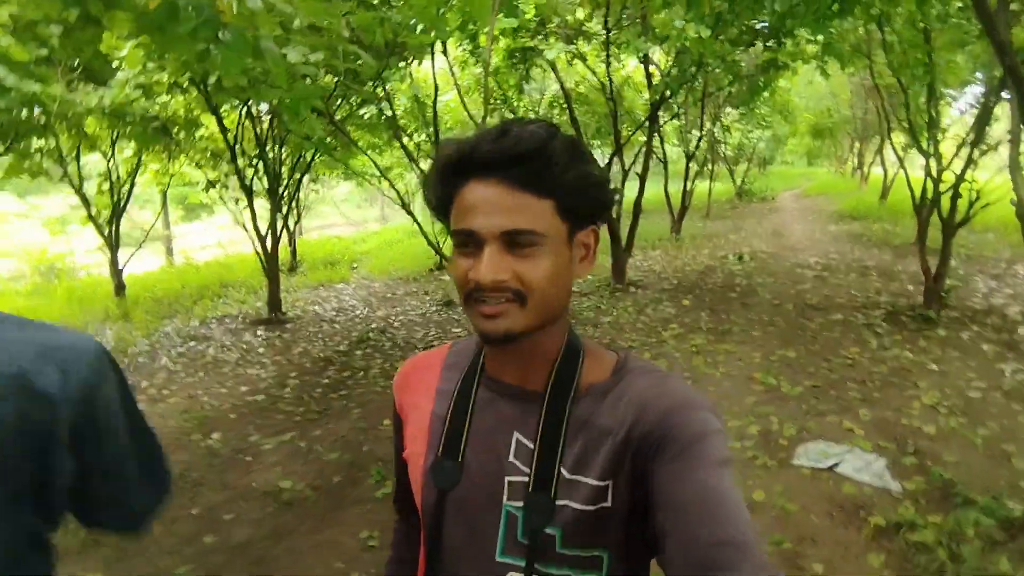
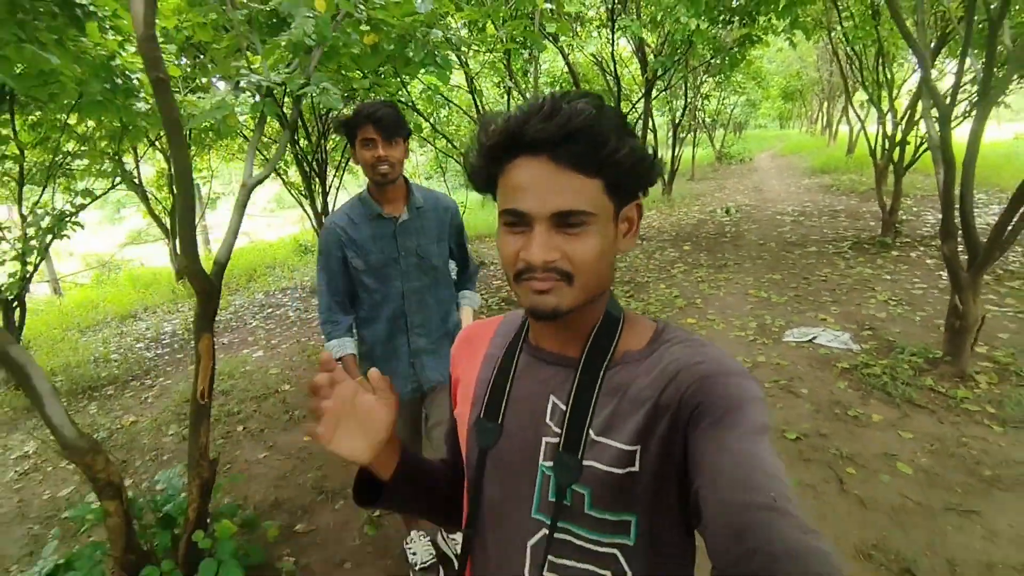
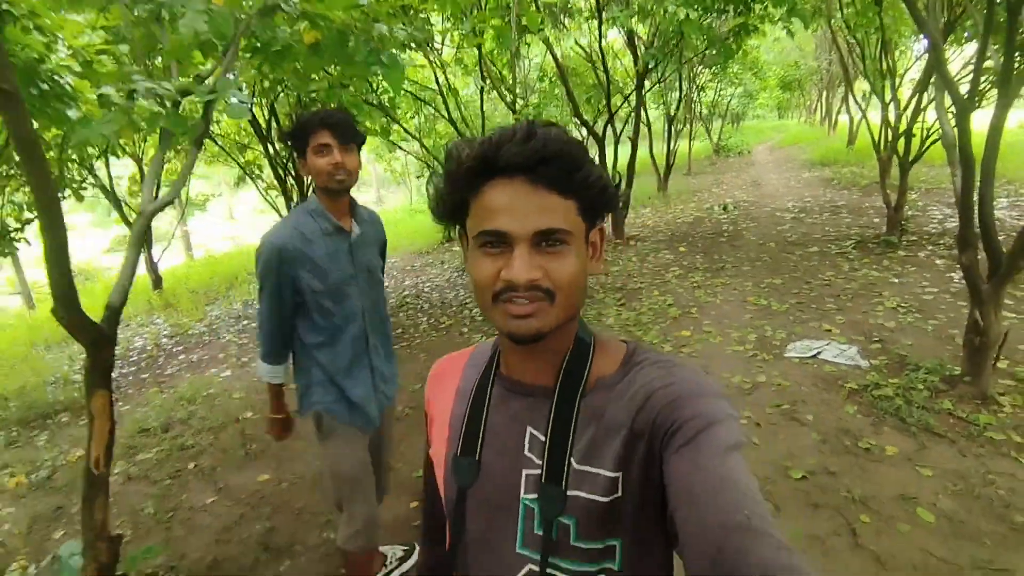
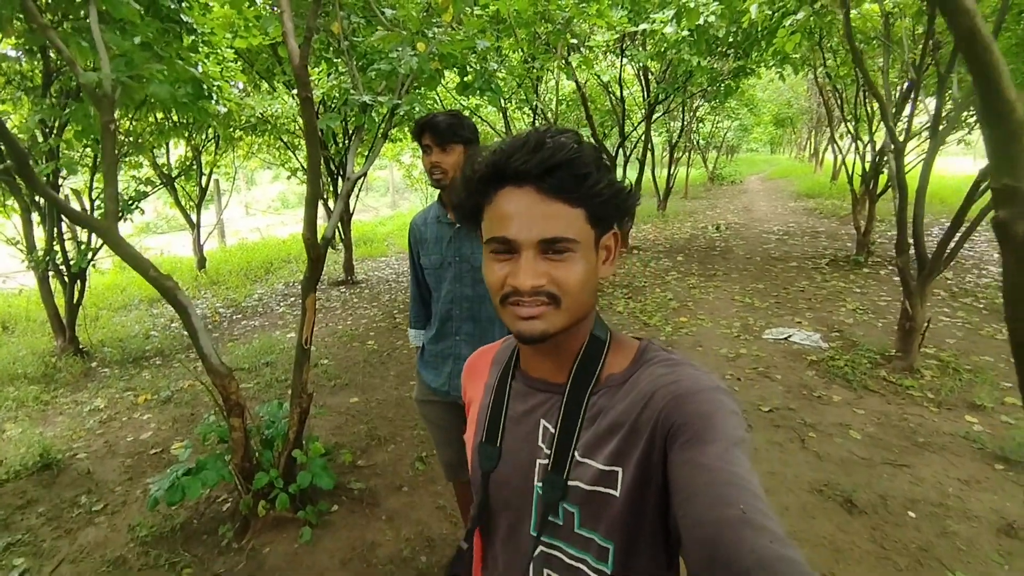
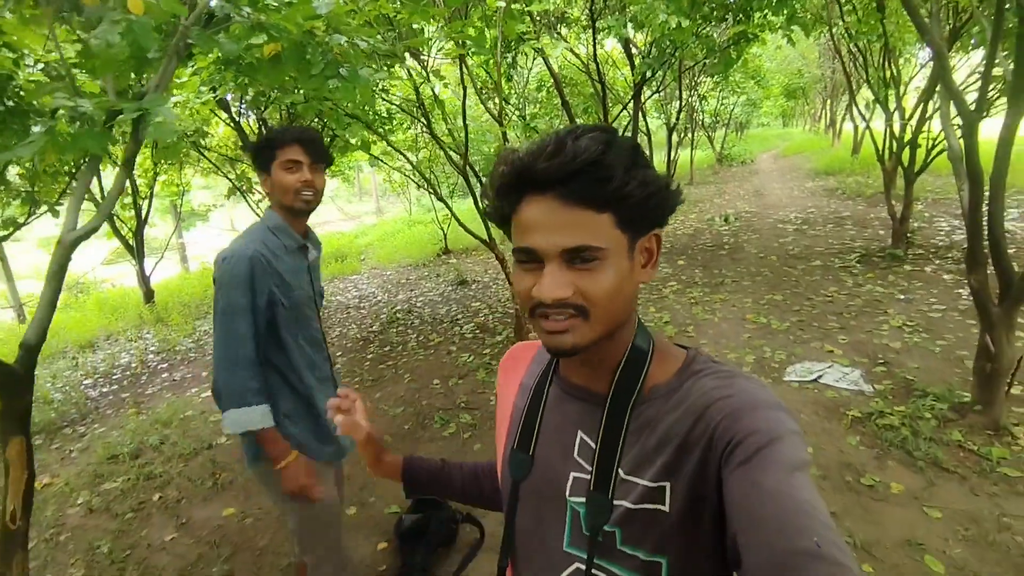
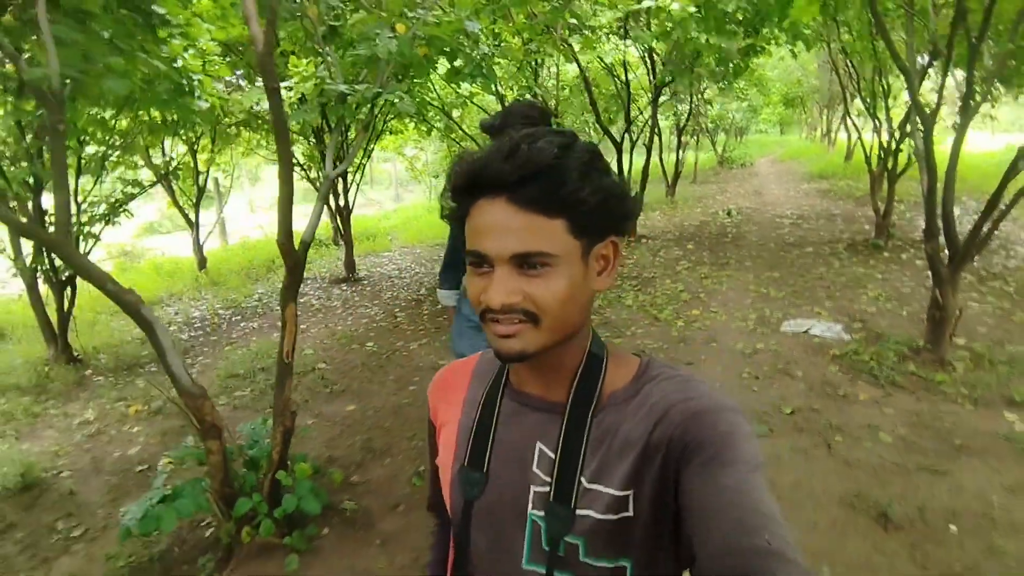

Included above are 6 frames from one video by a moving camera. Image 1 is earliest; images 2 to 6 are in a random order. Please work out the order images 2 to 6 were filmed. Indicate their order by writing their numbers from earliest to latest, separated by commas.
5, 3, 2, 6, 4
